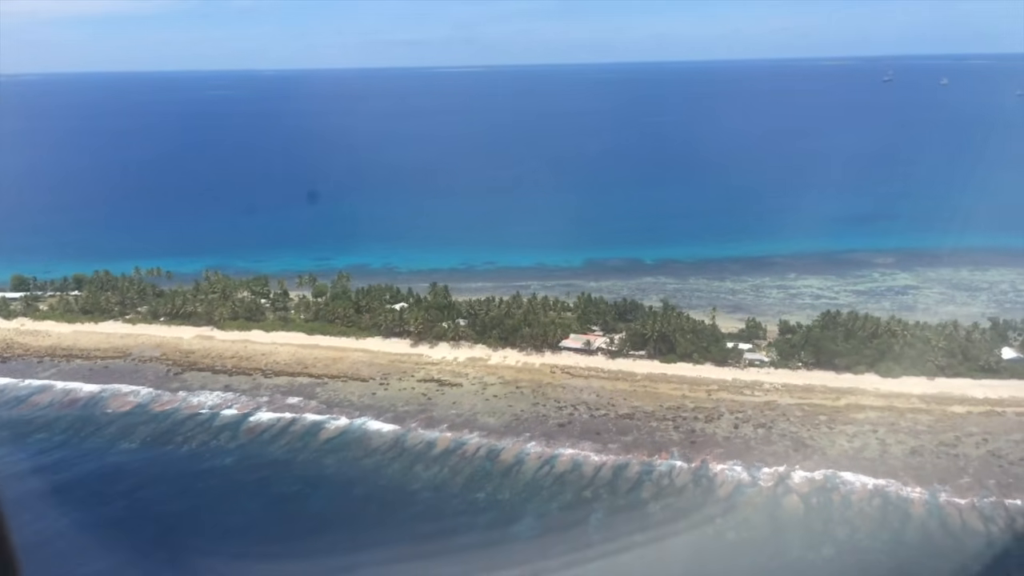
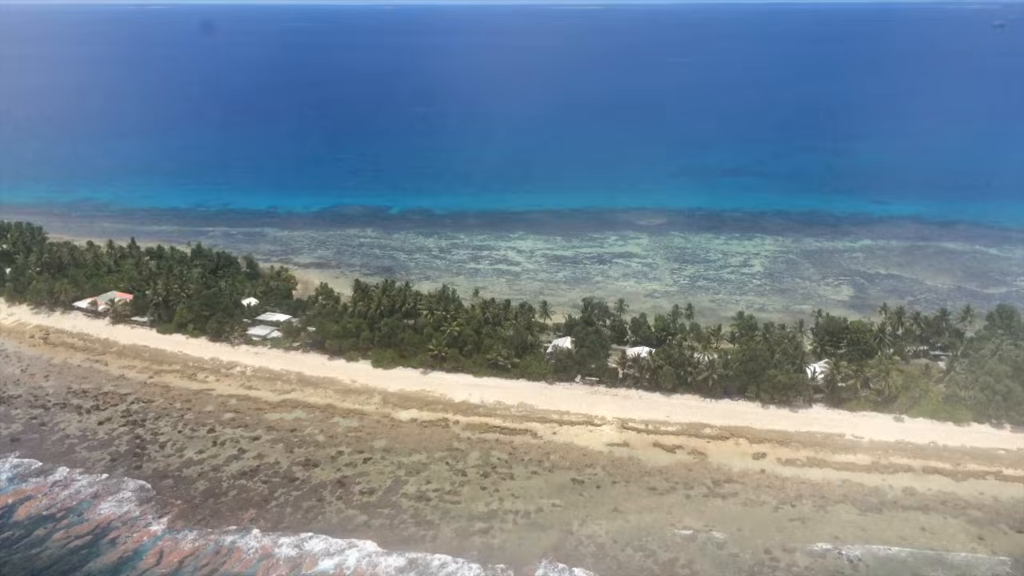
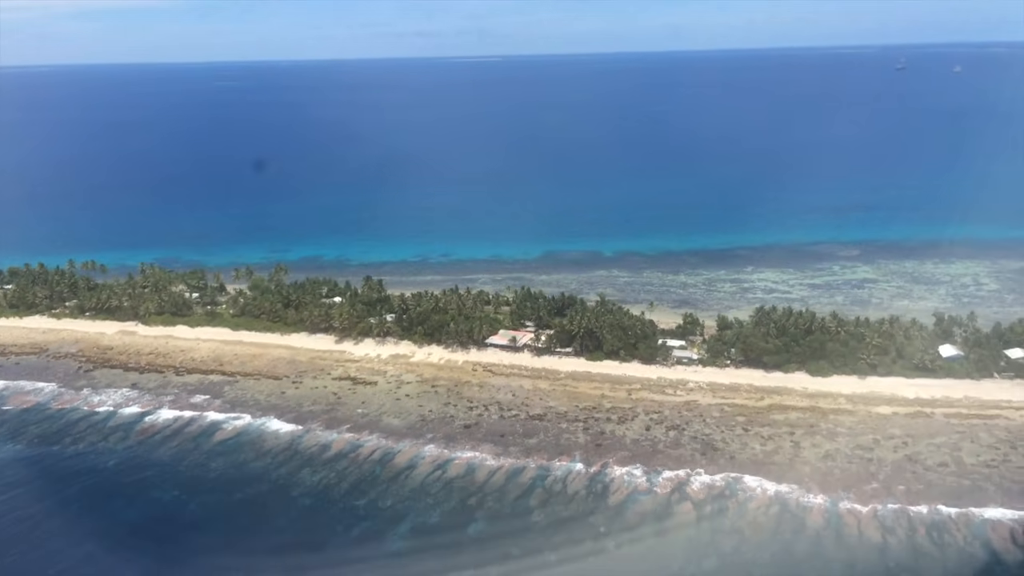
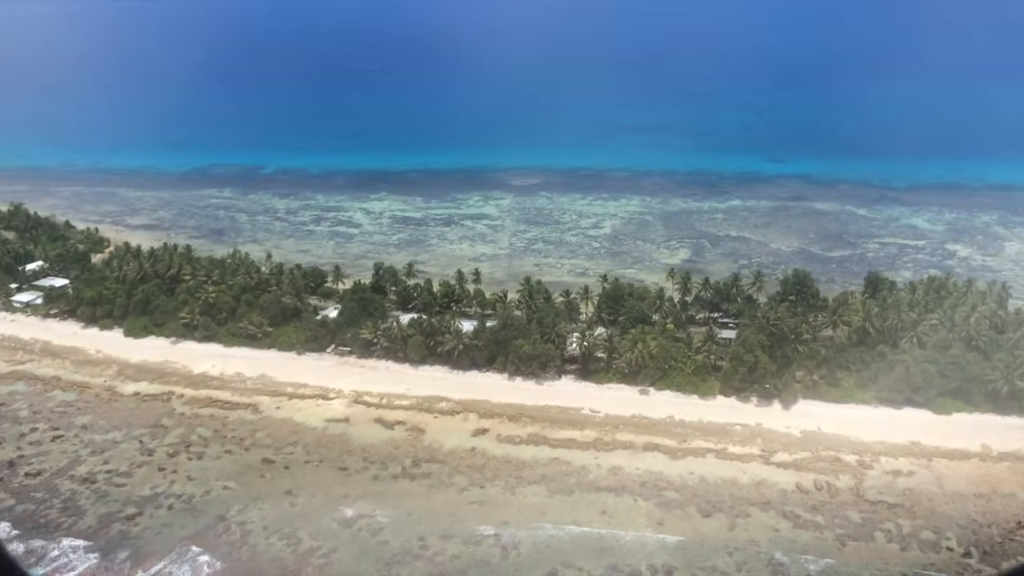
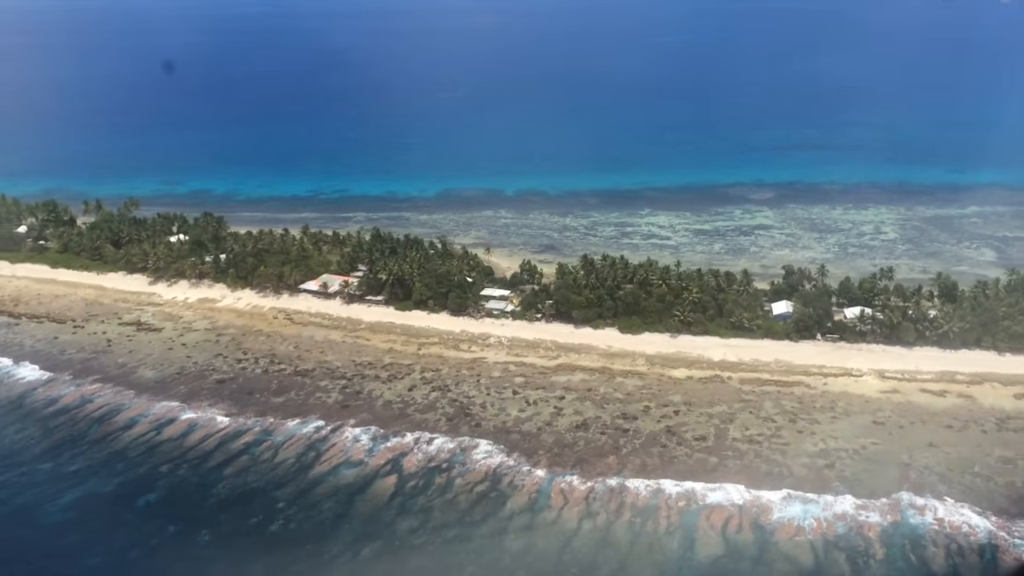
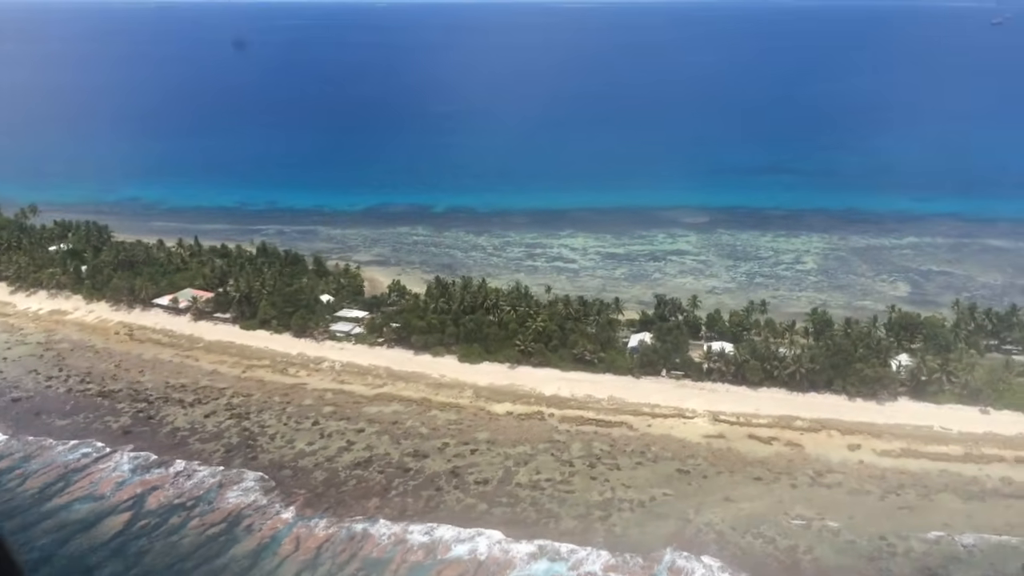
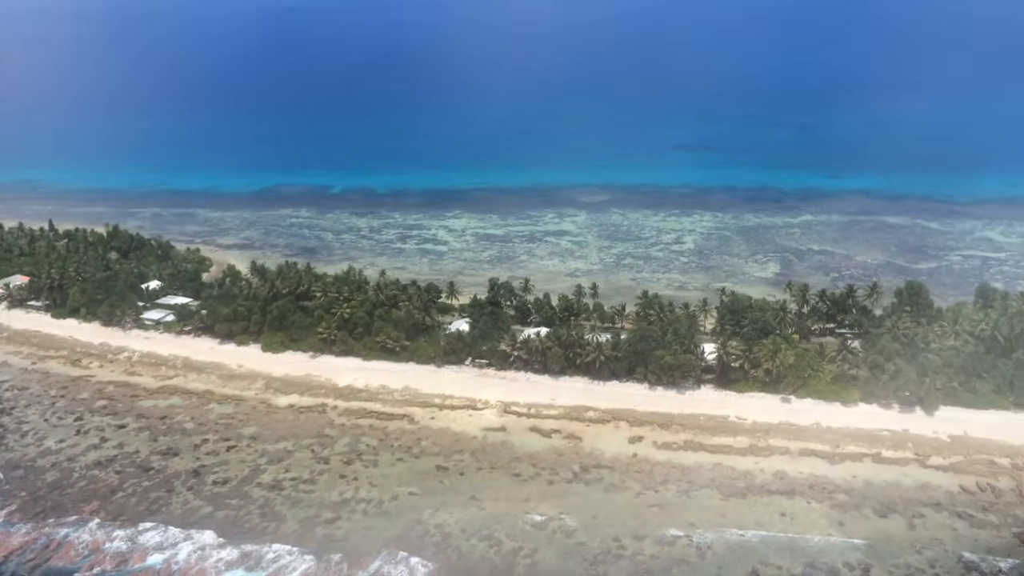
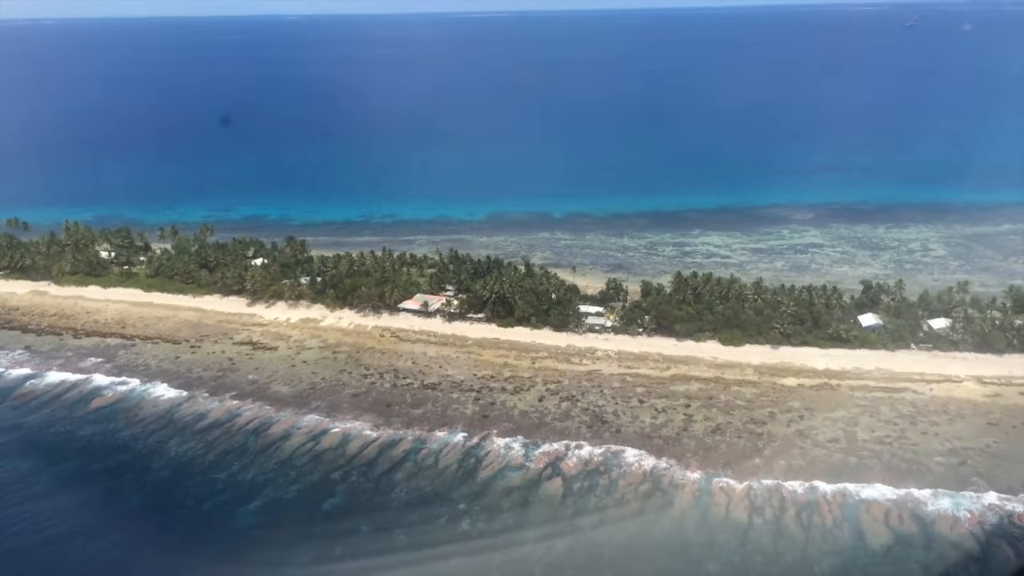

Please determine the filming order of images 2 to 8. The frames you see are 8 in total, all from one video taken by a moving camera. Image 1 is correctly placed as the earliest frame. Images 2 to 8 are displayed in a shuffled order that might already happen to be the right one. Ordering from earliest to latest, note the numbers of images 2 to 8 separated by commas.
3, 8, 5, 6, 2, 7, 4
